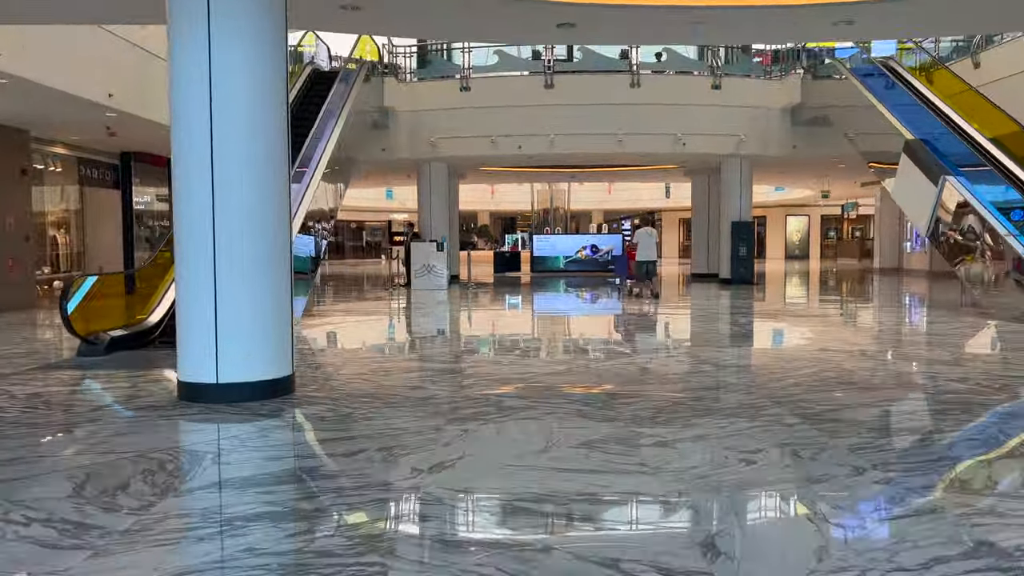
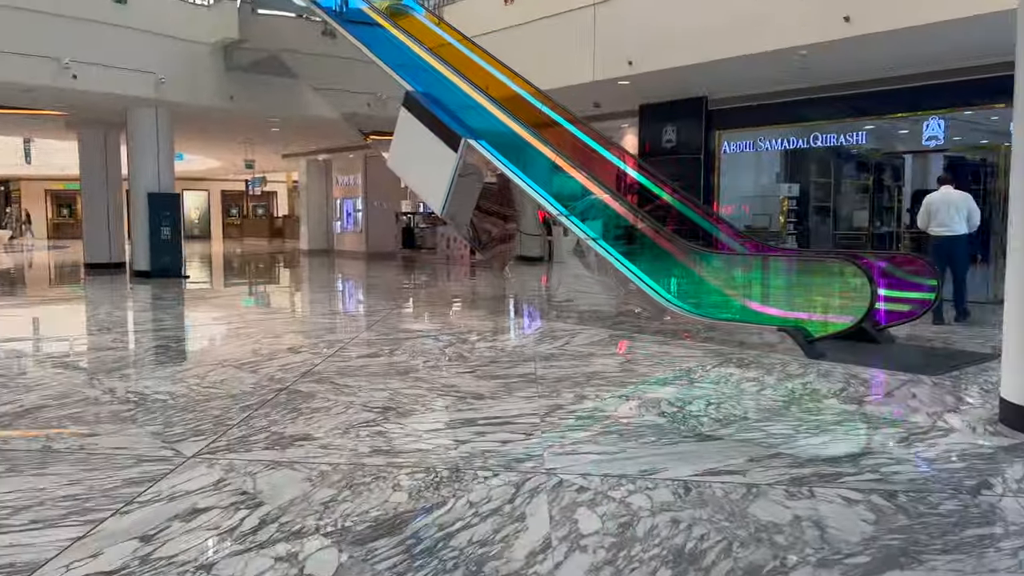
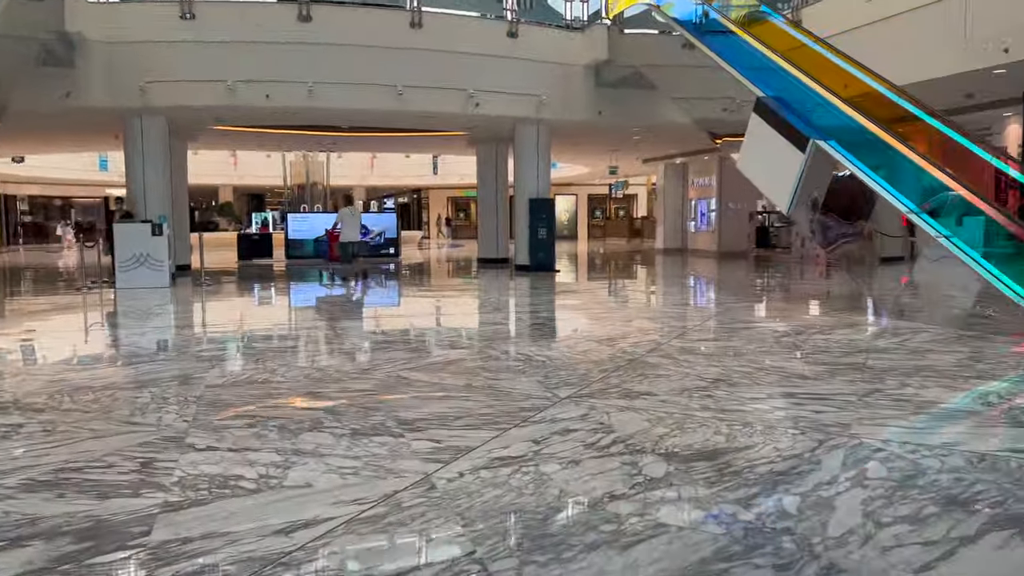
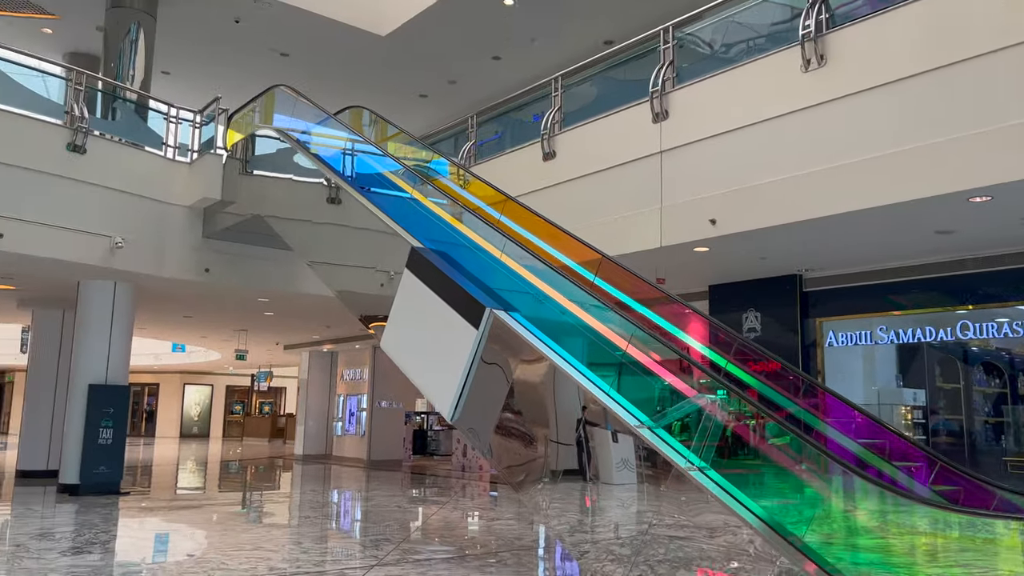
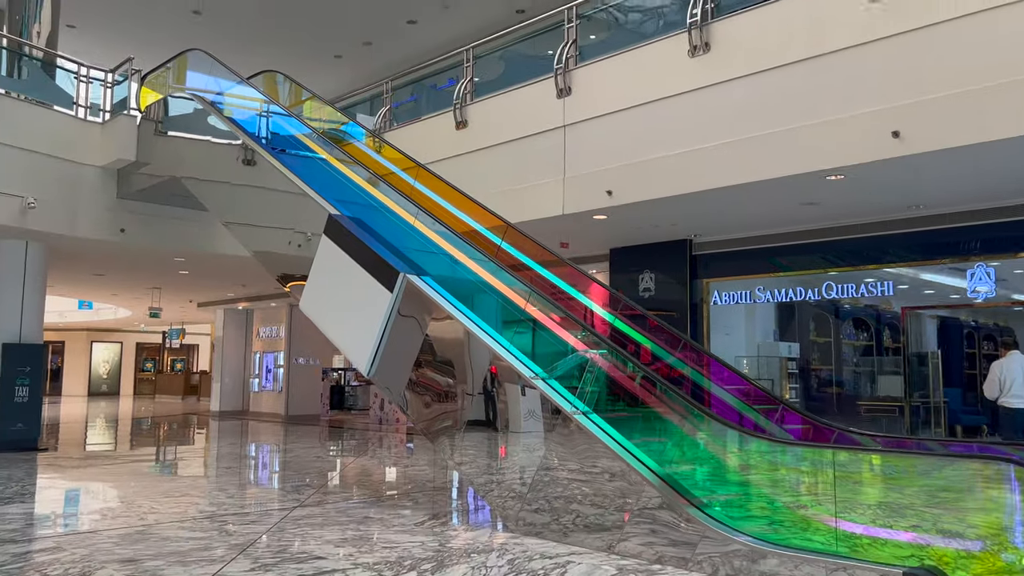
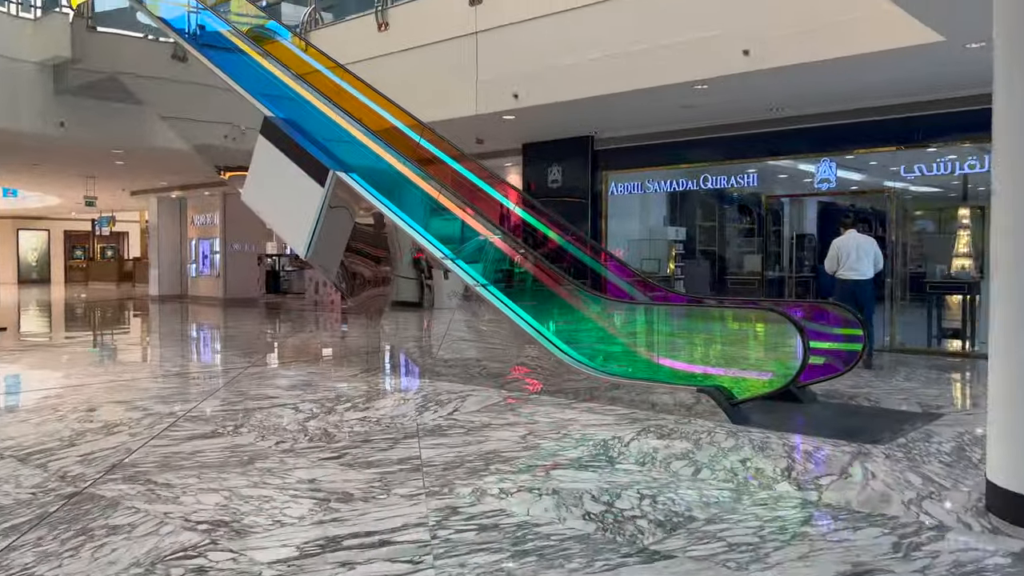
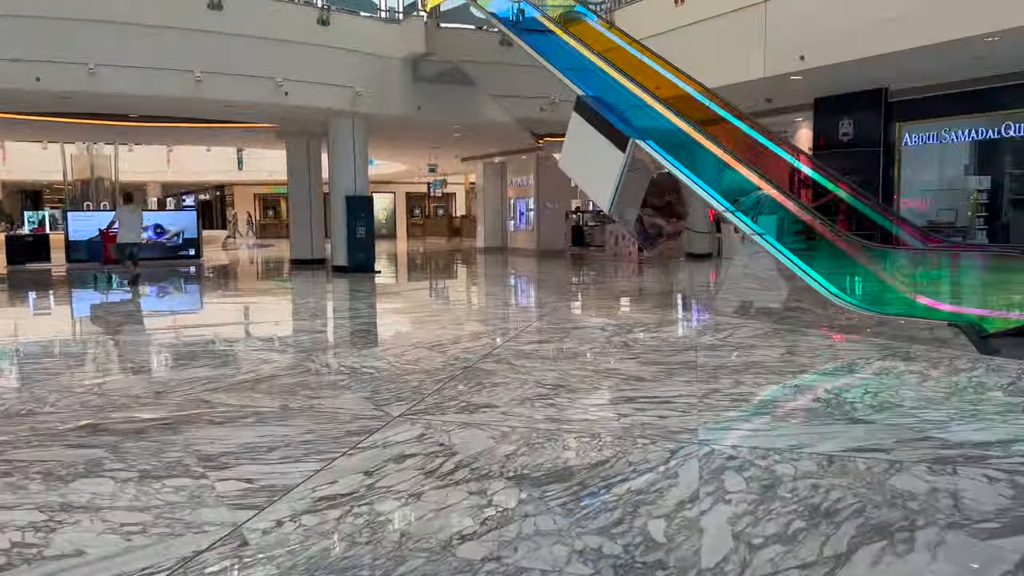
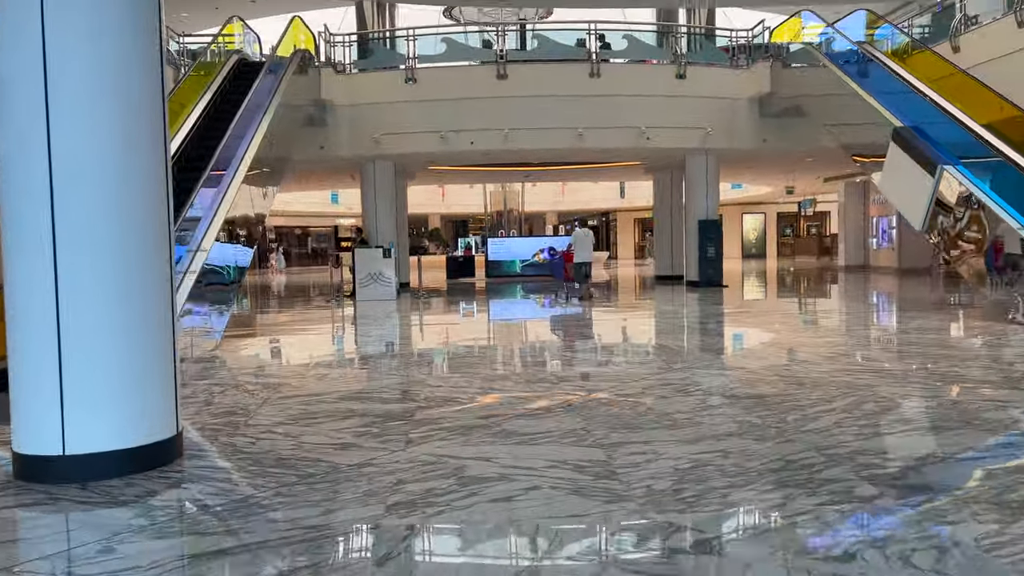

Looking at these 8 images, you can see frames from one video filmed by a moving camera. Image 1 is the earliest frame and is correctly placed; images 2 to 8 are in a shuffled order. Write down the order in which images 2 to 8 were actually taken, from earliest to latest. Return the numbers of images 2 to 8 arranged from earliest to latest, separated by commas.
8, 3, 7, 2, 6, 5, 4
